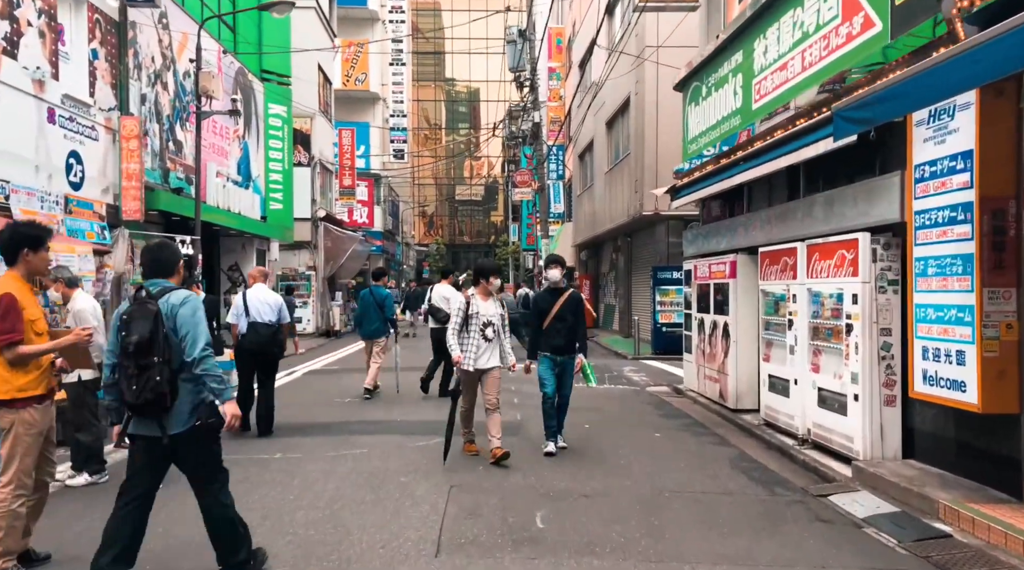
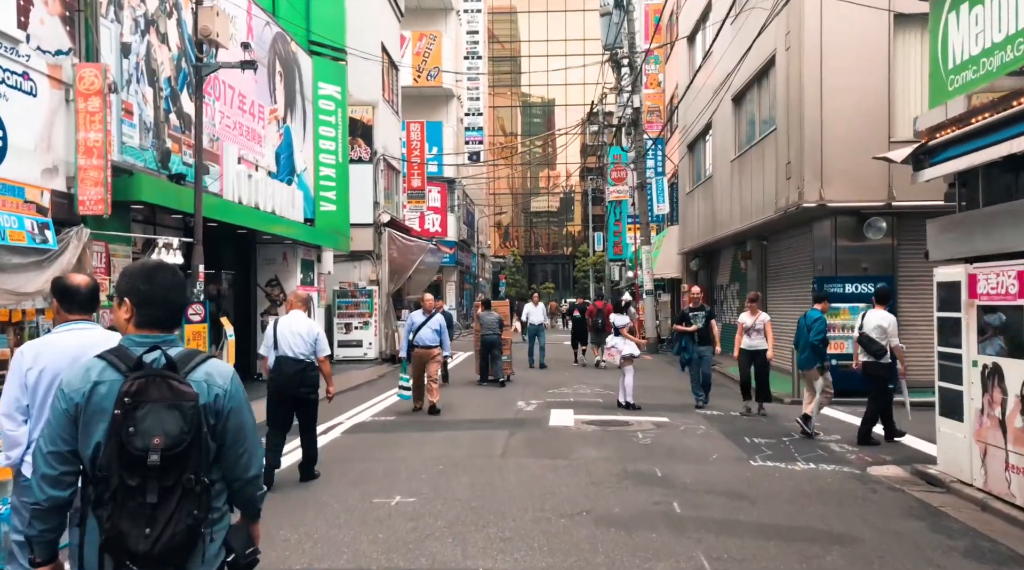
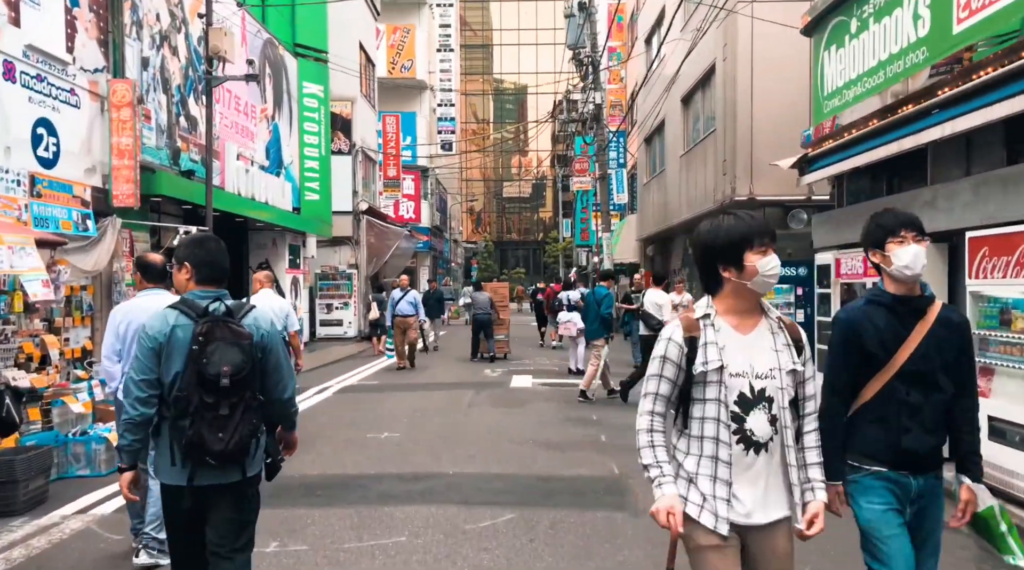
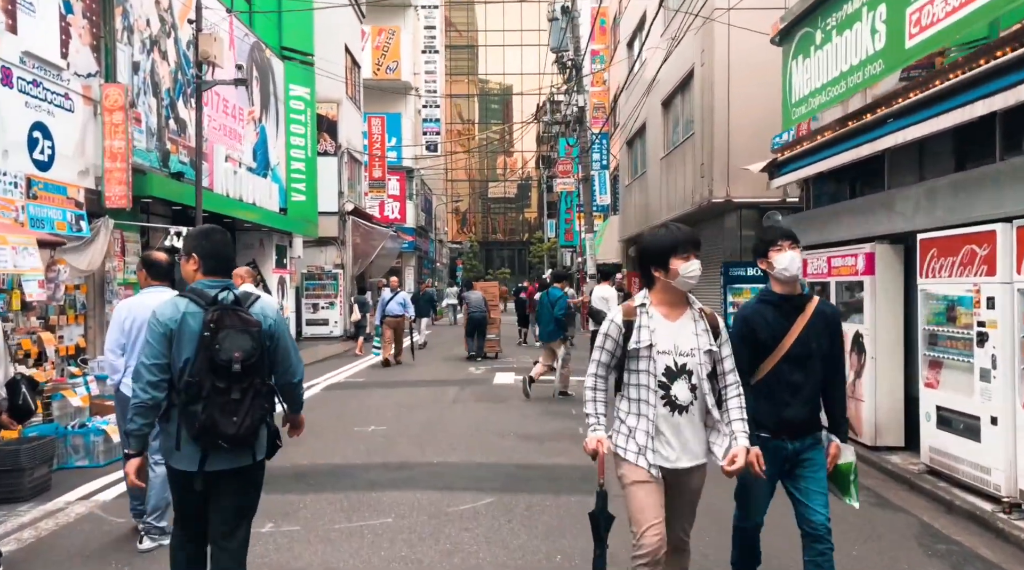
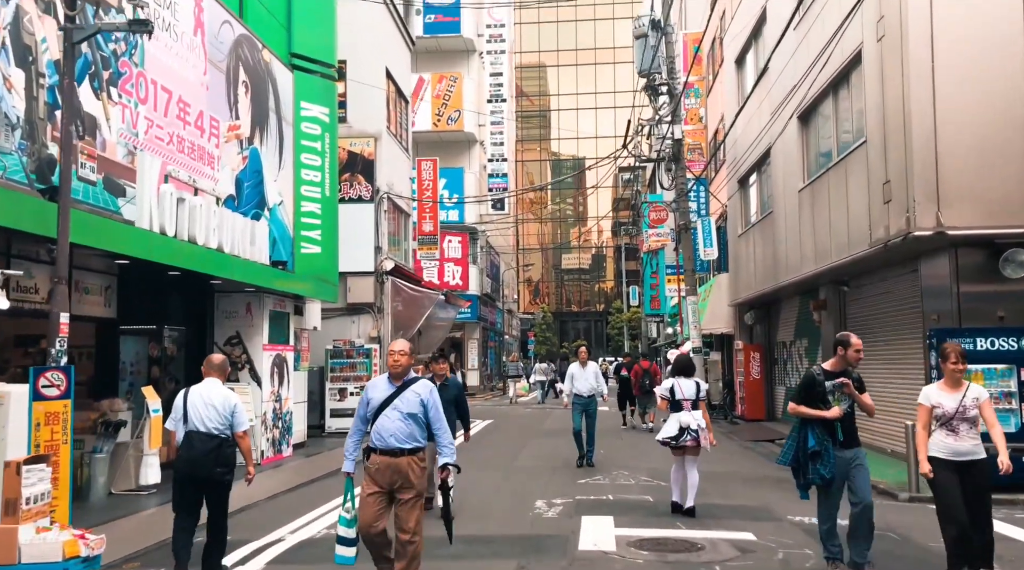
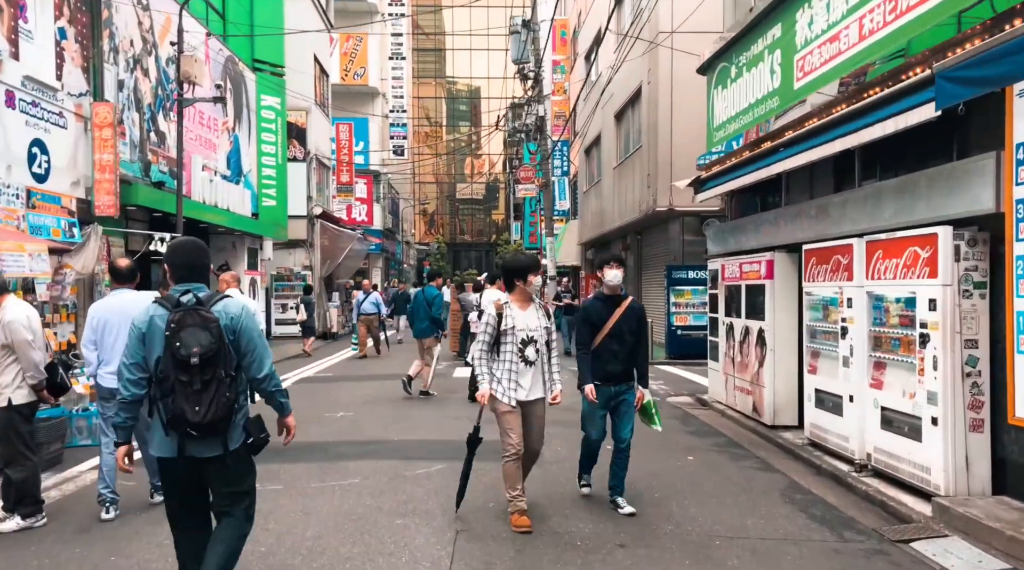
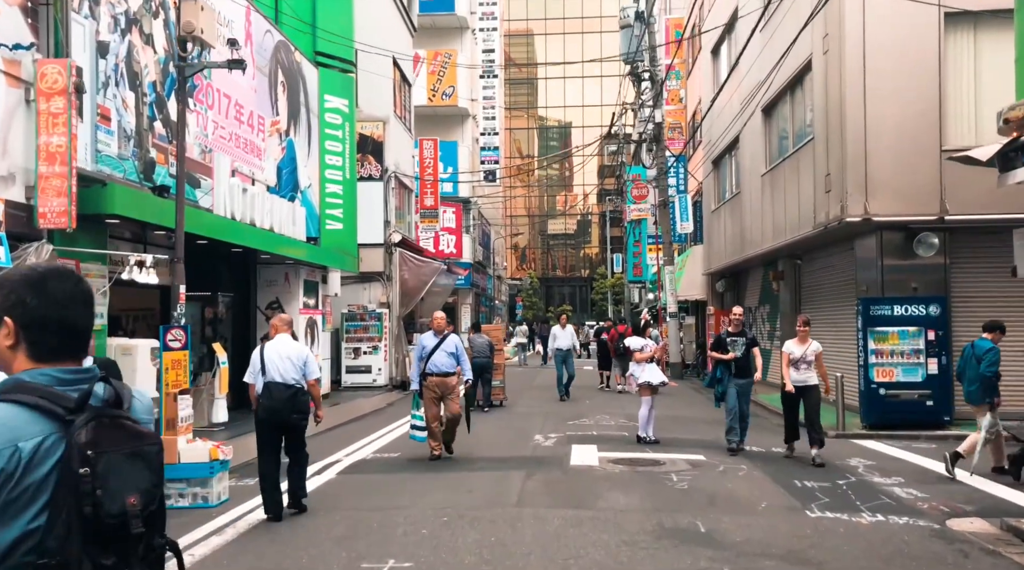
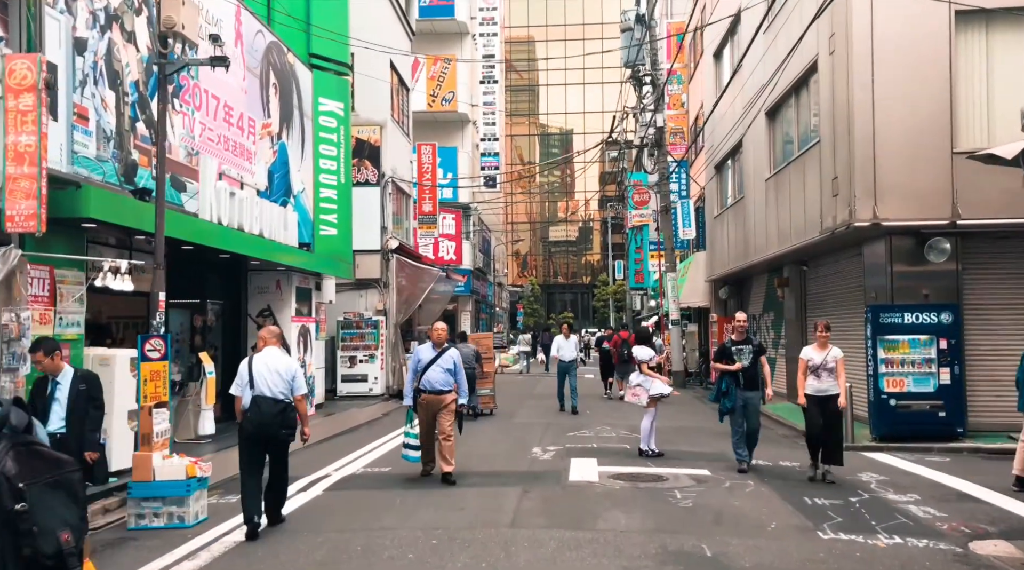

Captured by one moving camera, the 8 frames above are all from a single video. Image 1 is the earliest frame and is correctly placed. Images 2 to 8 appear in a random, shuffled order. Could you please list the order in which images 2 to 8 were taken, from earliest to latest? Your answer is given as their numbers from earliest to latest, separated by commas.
6, 4, 3, 2, 7, 8, 5
